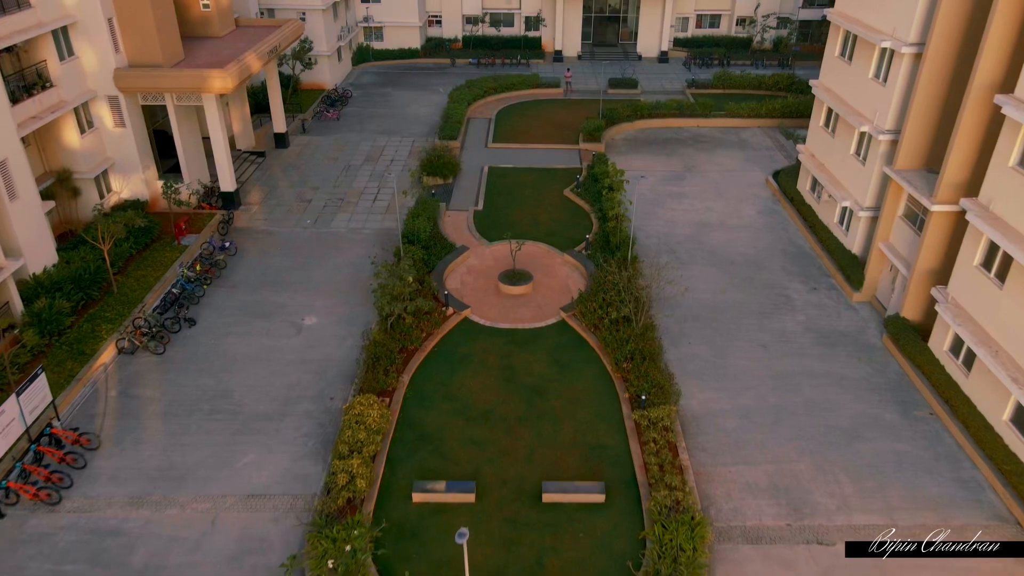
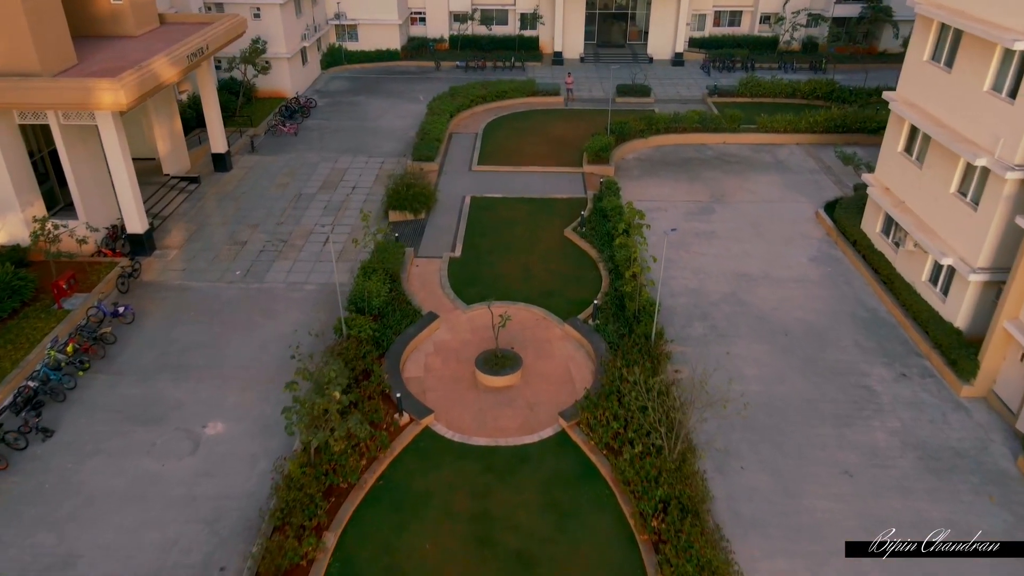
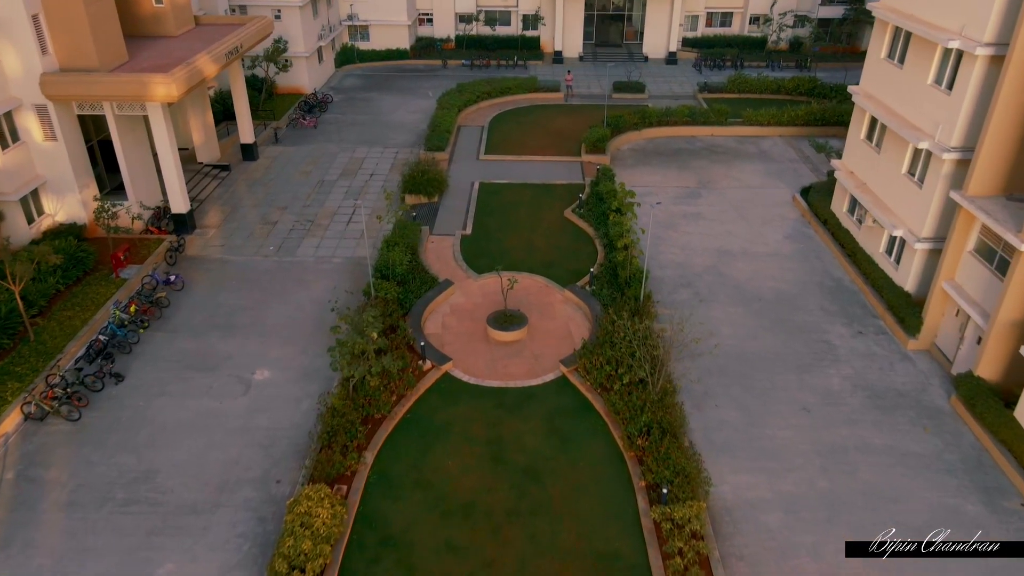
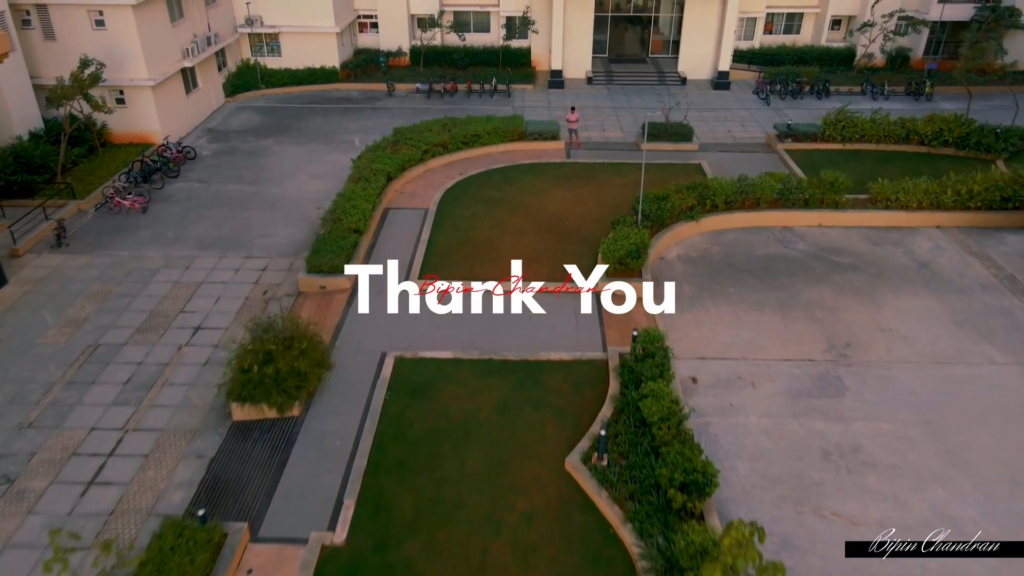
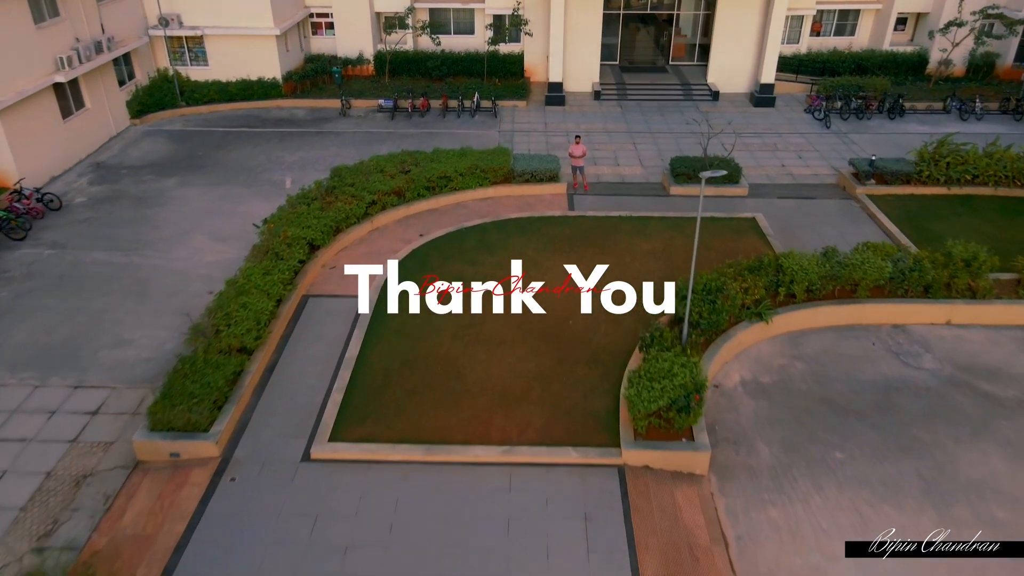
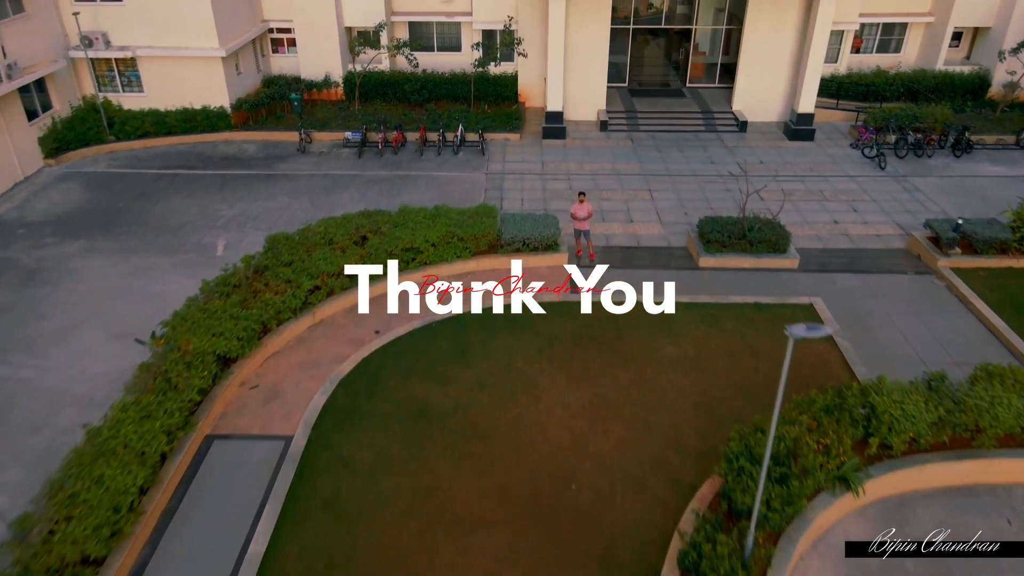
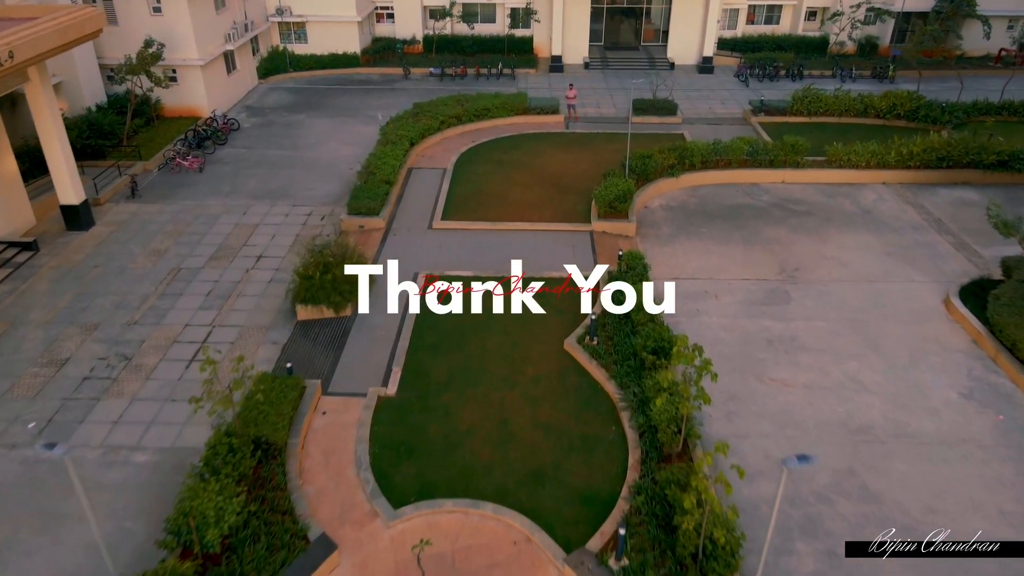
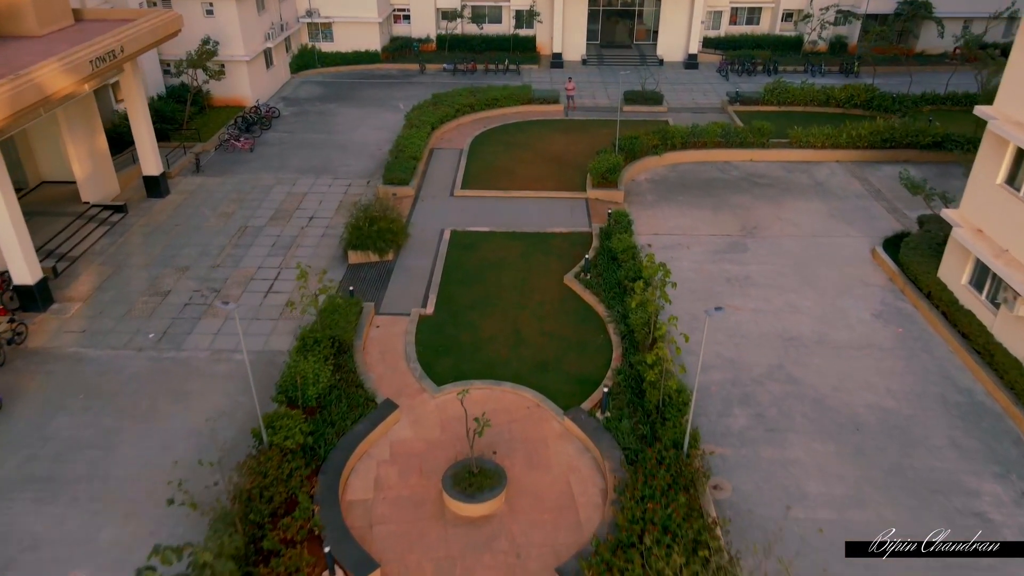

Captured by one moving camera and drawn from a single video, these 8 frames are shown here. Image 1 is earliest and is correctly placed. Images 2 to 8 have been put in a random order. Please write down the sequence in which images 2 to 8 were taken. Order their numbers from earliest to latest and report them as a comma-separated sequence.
3, 2, 8, 7, 4, 5, 6
